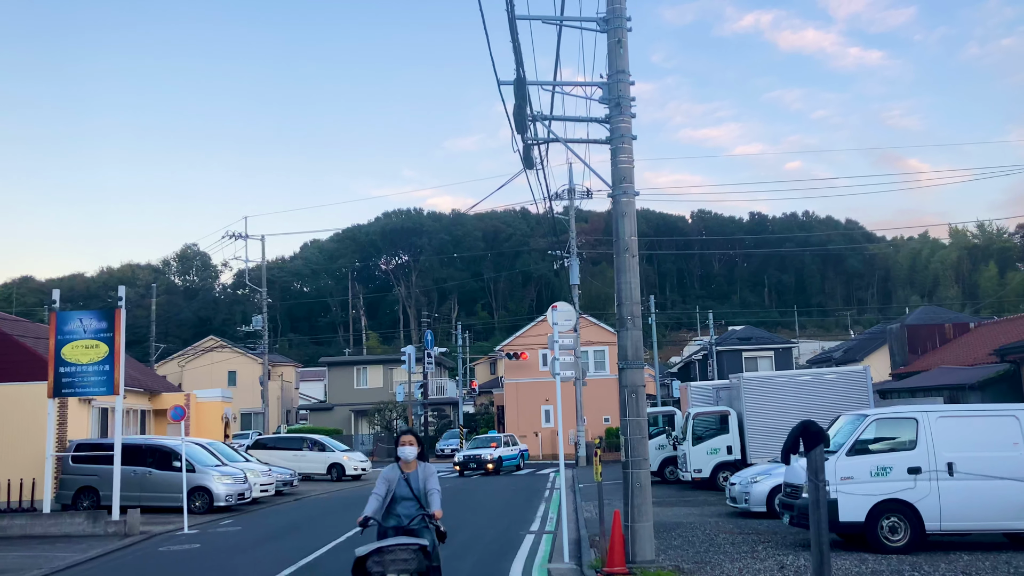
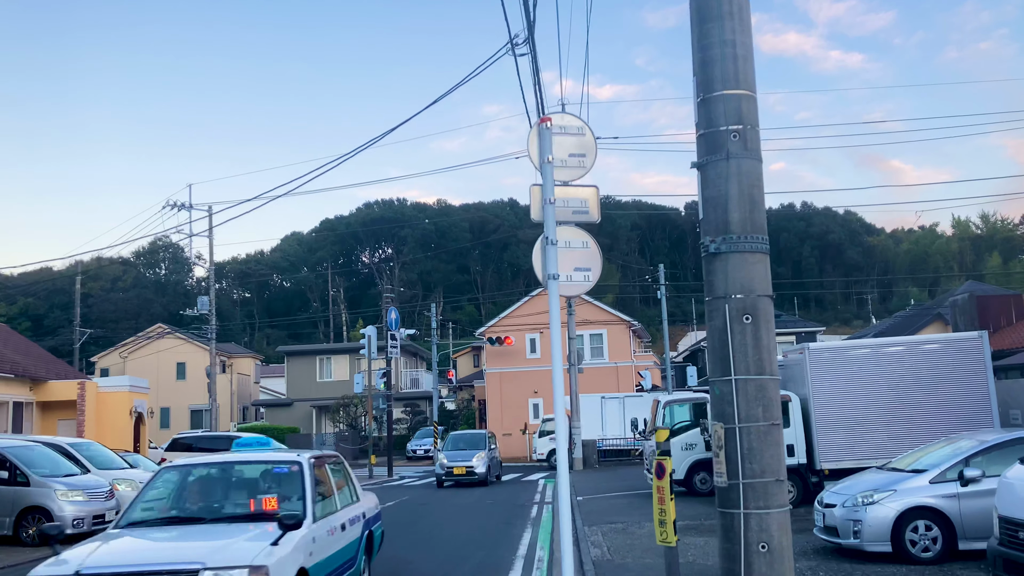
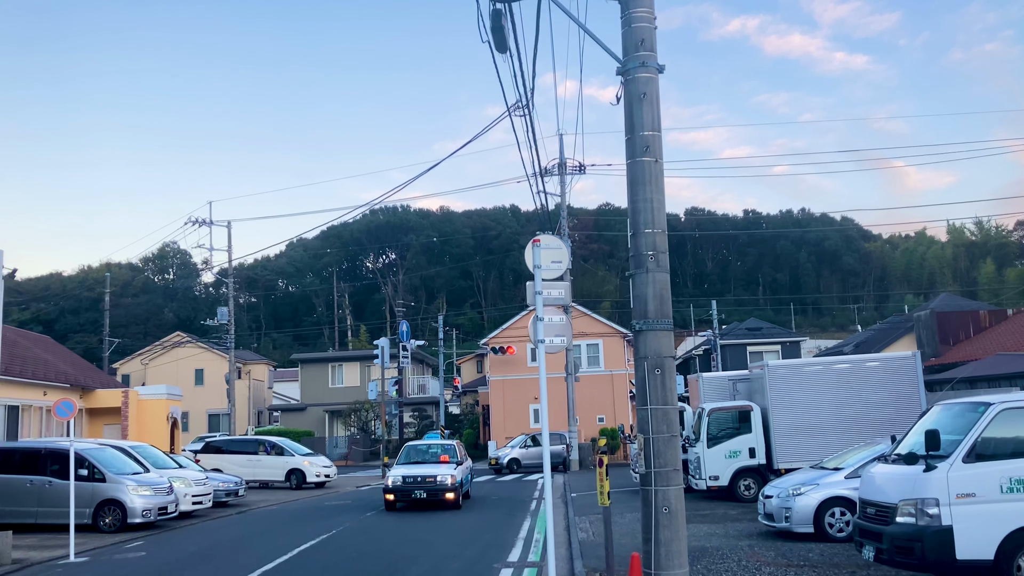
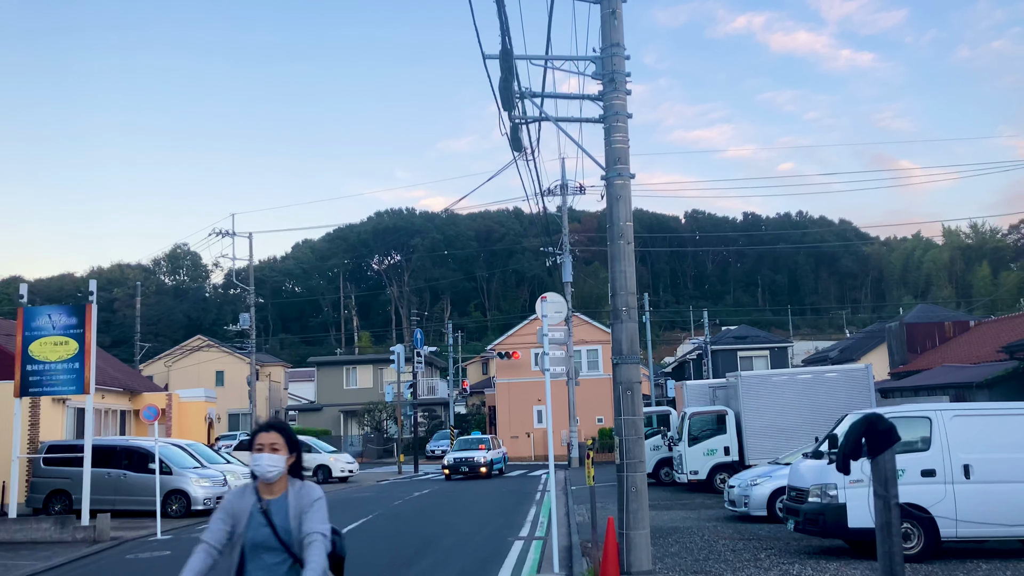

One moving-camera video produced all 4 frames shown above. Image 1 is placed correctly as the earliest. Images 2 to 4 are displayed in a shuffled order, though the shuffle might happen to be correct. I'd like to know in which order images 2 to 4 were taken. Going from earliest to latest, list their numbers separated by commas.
4, 3, 2
